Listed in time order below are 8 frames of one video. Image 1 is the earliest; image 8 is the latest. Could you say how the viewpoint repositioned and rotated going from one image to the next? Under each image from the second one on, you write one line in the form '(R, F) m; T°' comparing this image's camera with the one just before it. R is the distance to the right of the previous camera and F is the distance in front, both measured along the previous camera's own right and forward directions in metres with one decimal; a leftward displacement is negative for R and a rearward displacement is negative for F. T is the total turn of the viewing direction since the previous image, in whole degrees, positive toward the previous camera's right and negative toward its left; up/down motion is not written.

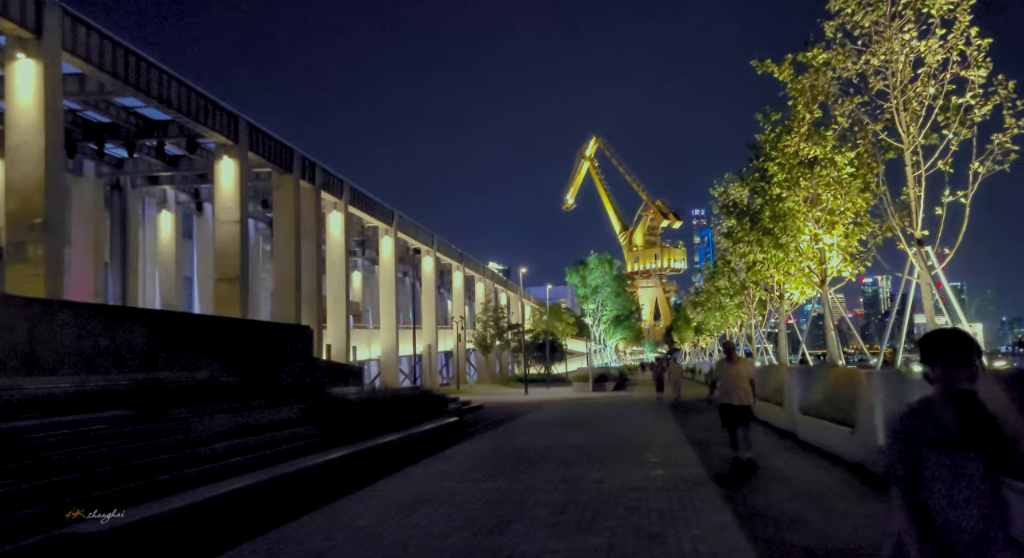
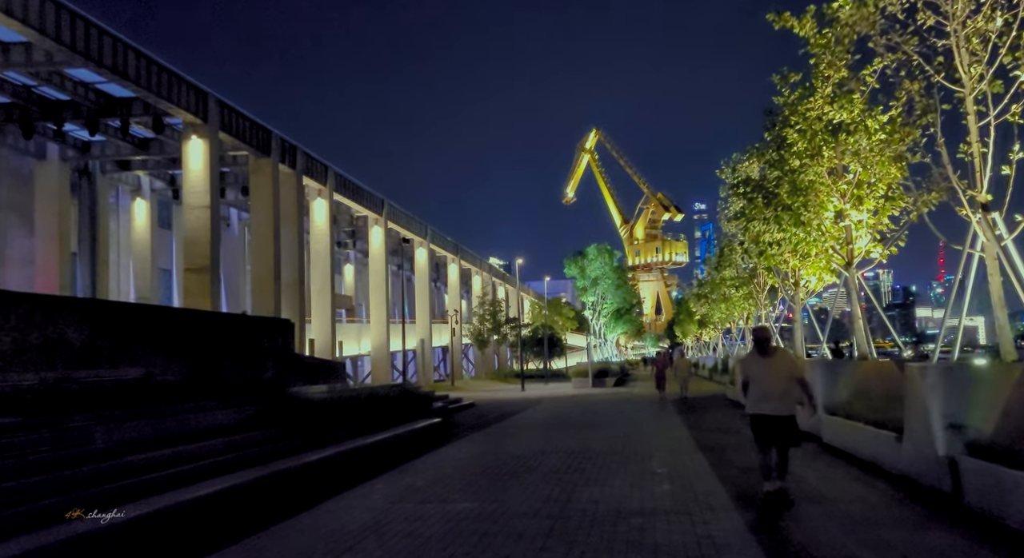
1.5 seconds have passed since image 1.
(+0.3, +1.9) m; 0°
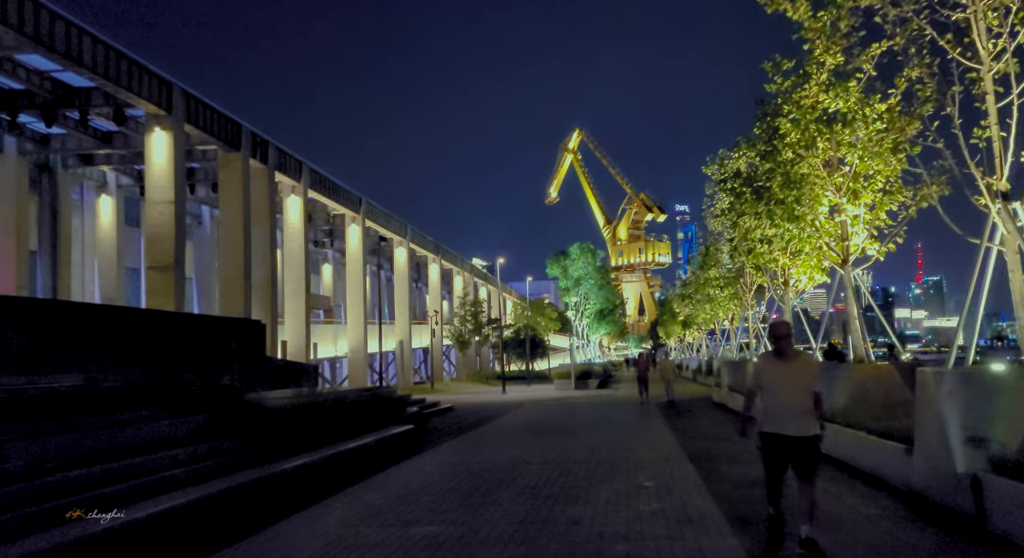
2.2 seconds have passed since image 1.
(+0.1, +0.9) m; +1°
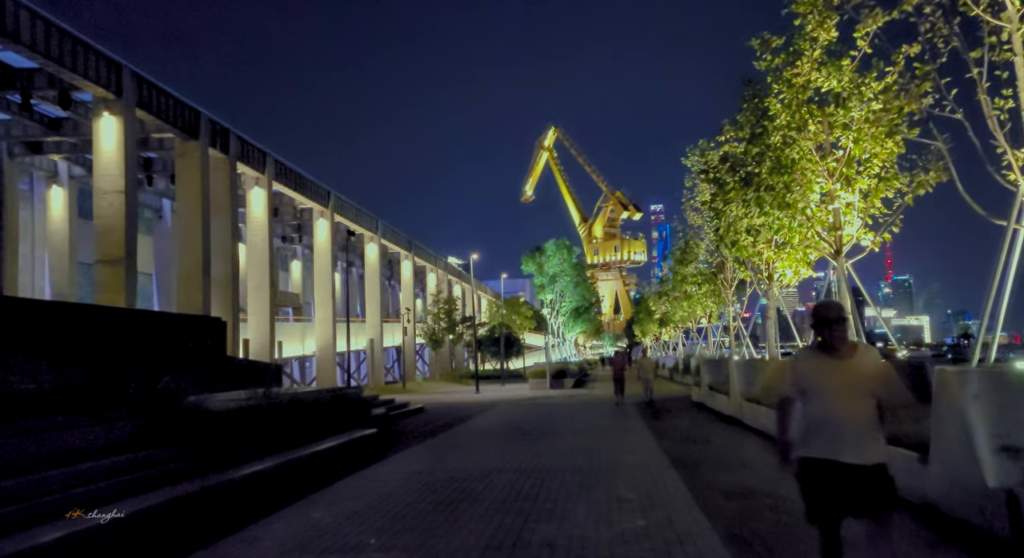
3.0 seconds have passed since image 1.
(+0.1, +1.1) m; +2°
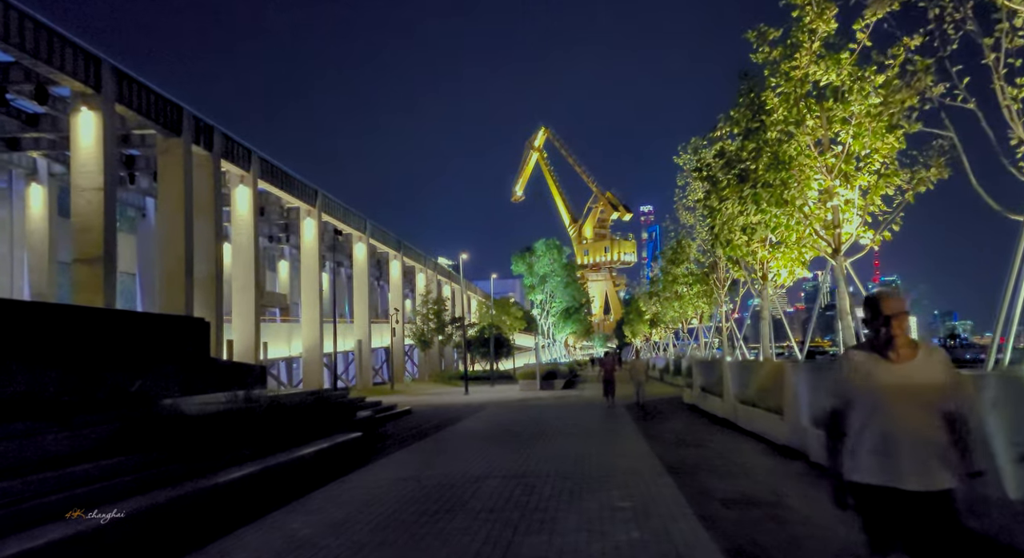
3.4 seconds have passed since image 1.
(0.0, +0.4) m; +1°
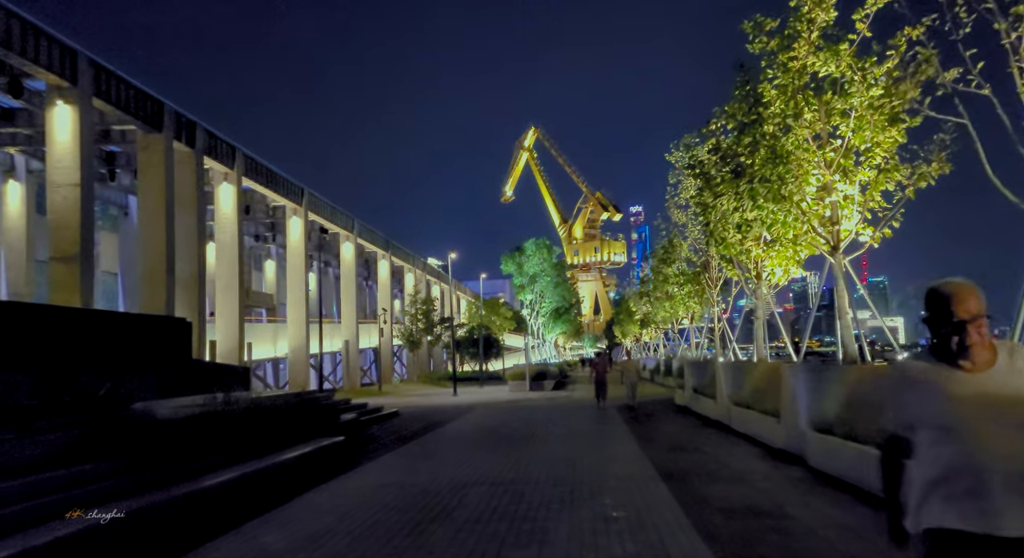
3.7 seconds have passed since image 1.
(0.0, +0.5) m; +1°
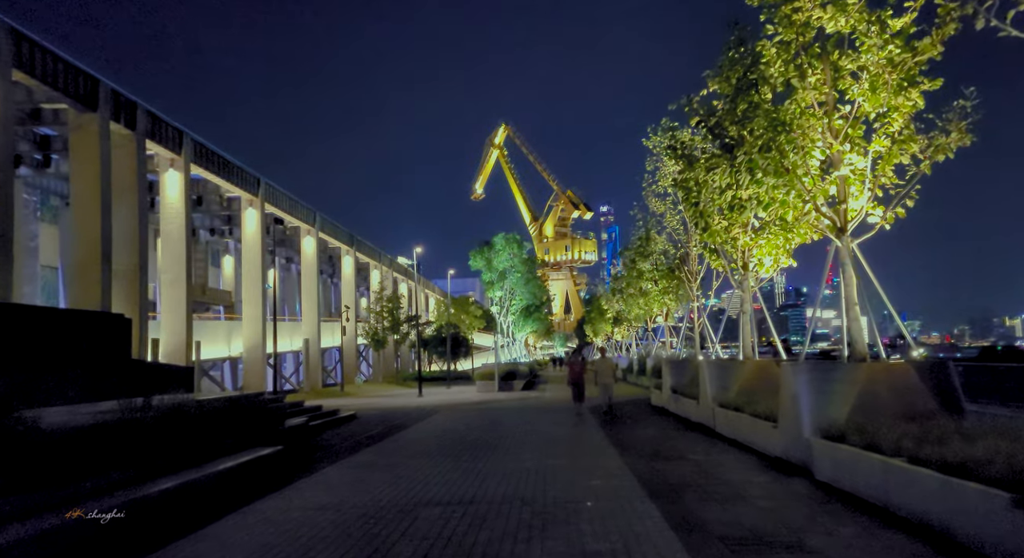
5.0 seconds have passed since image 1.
(+0.1, +1.6) m; +2°
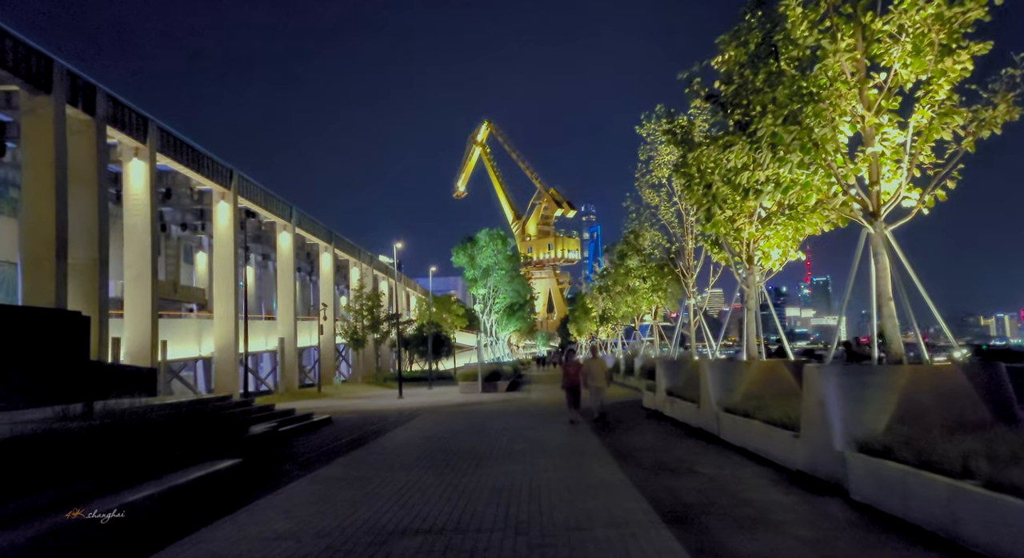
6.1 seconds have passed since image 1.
(-0.1, +1.3) m; +1°
